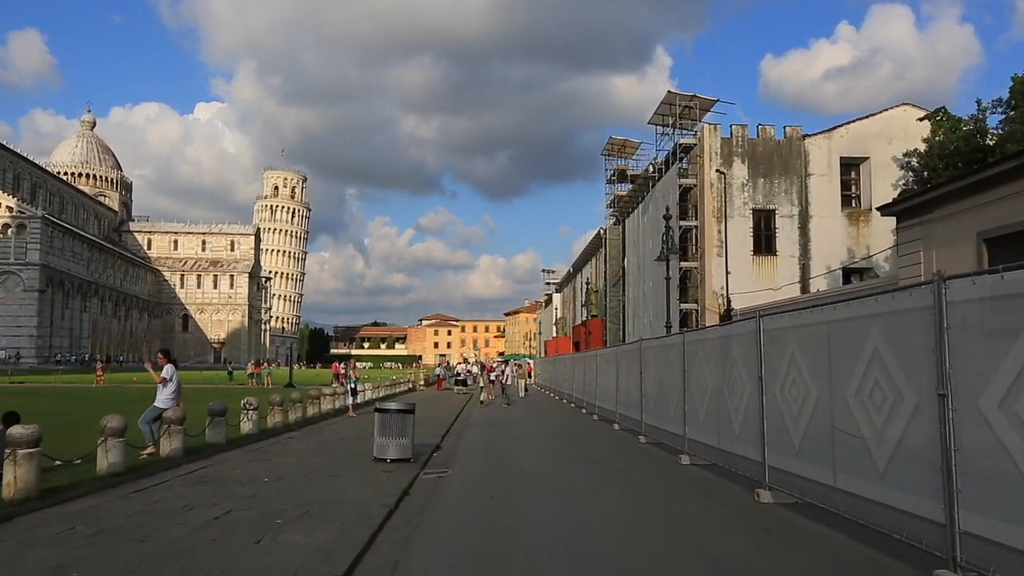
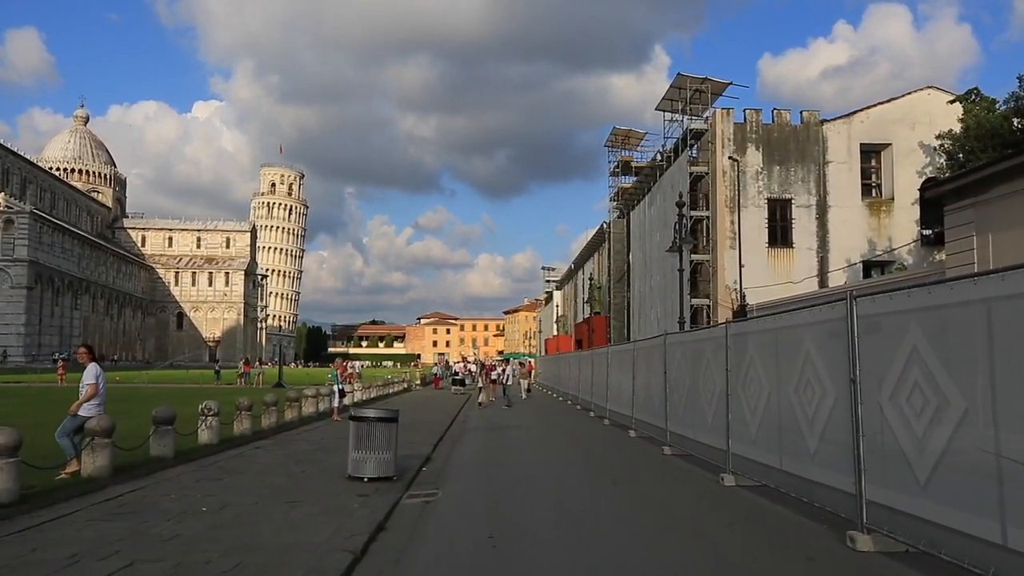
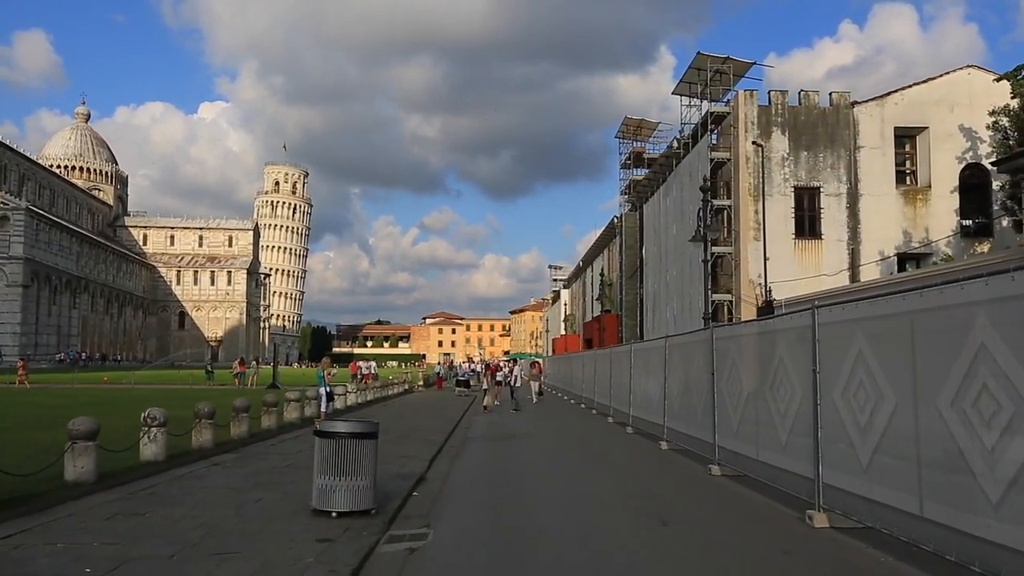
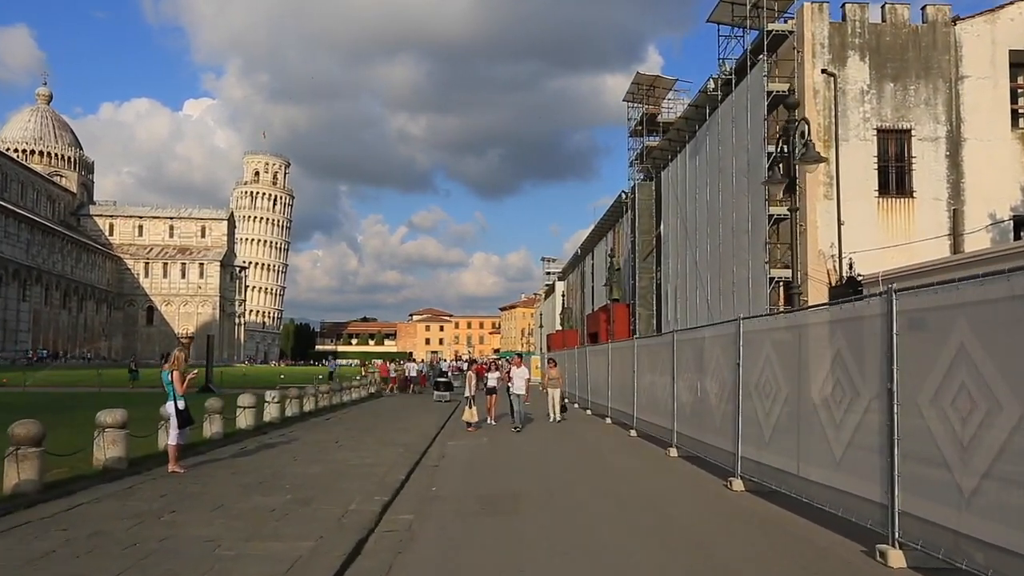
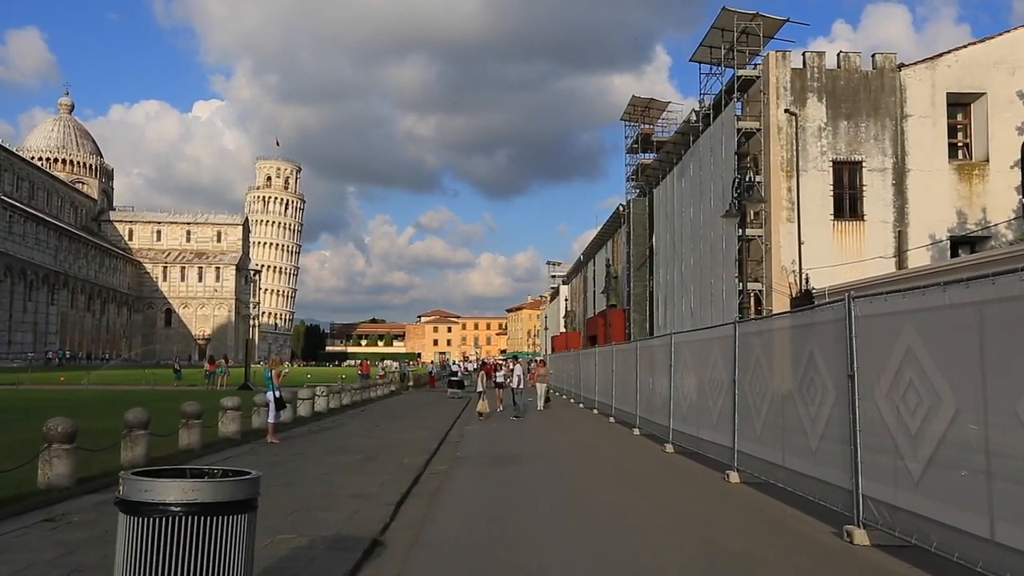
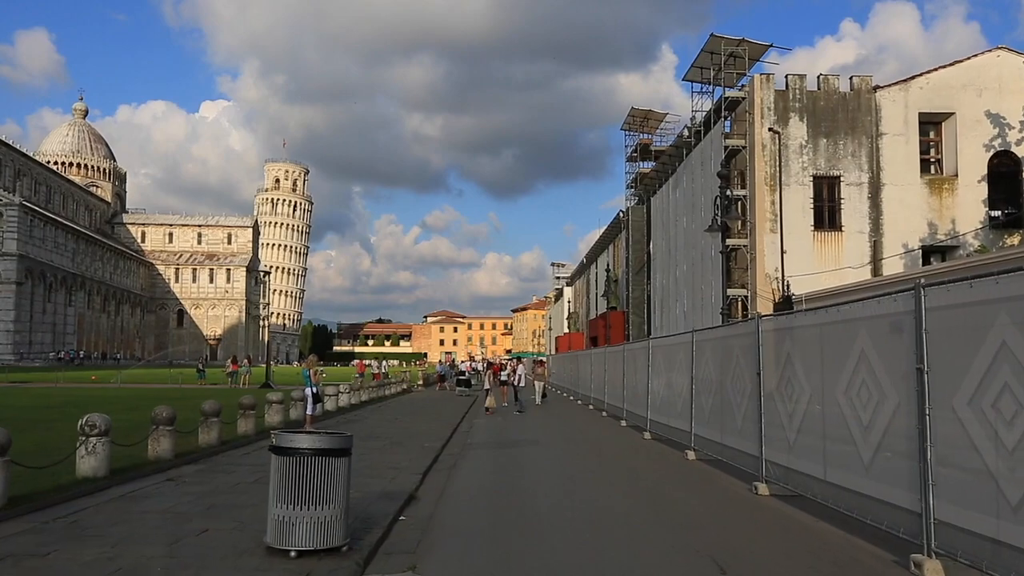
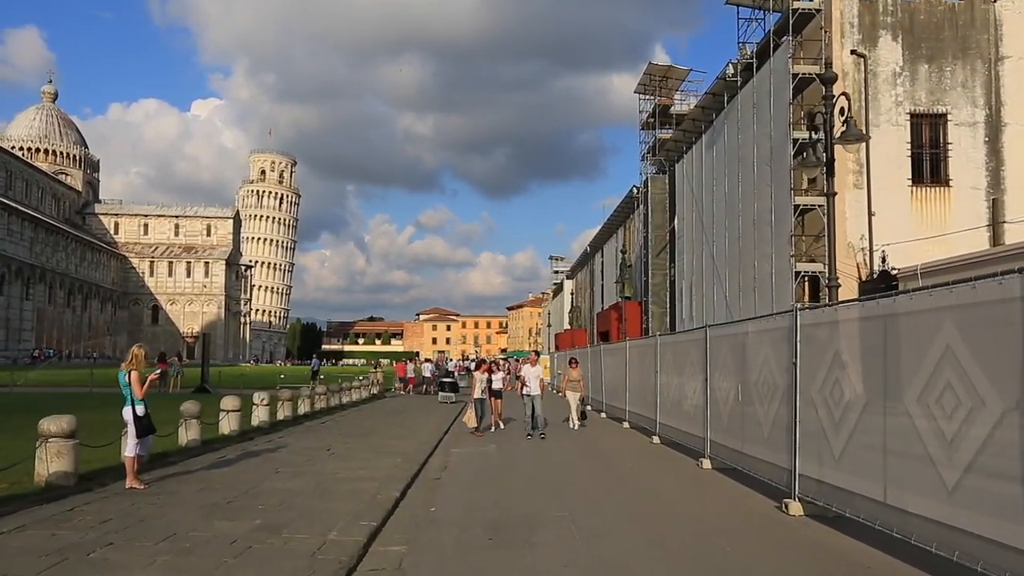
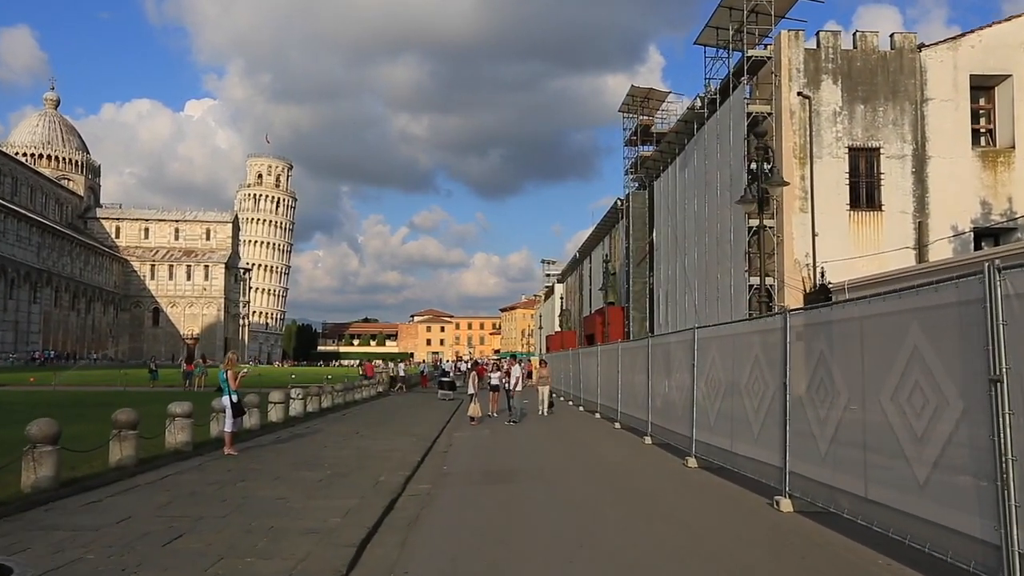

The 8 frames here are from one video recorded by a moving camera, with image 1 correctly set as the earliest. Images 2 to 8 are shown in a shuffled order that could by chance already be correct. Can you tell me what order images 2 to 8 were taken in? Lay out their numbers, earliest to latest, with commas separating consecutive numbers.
2, 3, 6, 5, 8, 4, 7
